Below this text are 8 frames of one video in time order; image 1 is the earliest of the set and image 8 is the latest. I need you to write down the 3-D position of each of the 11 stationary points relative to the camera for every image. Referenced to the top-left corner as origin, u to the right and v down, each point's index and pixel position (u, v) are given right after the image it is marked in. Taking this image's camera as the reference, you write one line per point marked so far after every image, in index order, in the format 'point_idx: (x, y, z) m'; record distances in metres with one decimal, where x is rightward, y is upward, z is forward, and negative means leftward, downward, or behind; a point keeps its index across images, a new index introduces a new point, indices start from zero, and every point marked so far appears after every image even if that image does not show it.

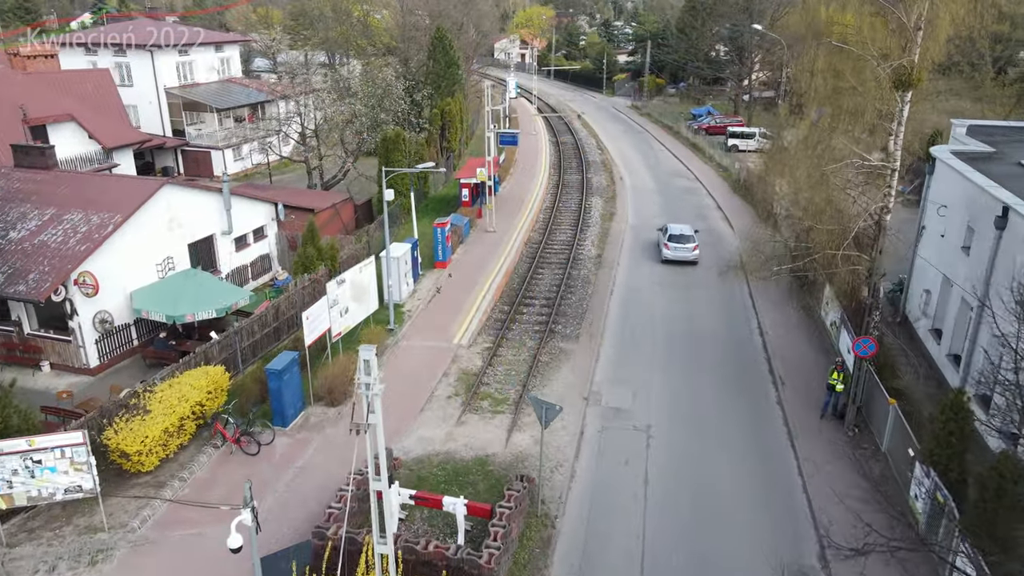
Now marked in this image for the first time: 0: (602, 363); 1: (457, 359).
0: (+2.3, -1.9, +18.4) m
1: (-1.3, -1.8, +18.2) m
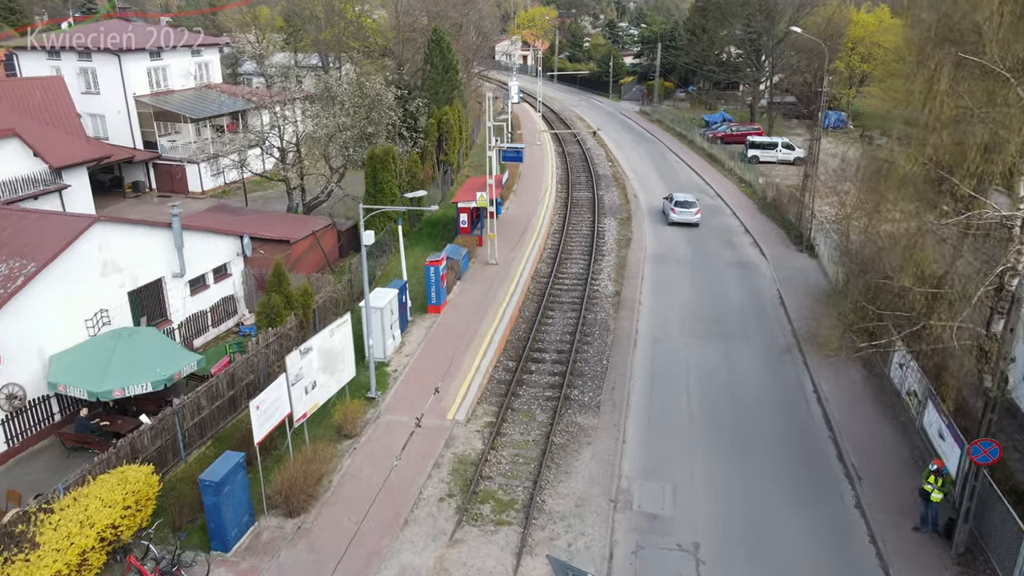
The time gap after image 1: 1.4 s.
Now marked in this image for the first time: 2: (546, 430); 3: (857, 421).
0: (+2.4, -3.2, +14.9) m
1: (-1.2, -3.1, +14.8) m
2: (+0.7, -3.0, +15.4) m
3: (+7.3, -2.8, +15.5) m
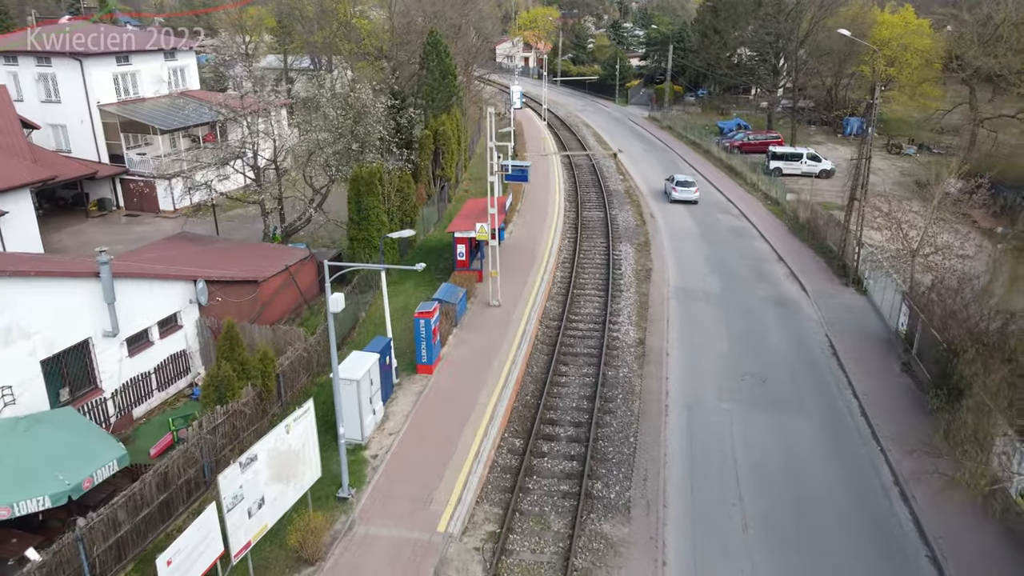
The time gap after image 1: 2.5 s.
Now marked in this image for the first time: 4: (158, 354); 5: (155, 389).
0: (+2.6, -4.4, +11.6) m
1: (-1.1, -4.3, +11.4) m
2: (+0.9, -4.2, +12.1) m
3: (+7.5, -4.1, +12.2) m
4: (-7.9, -1.5, +16.3) m
5: (-7.9, -2.2, +16.2) m
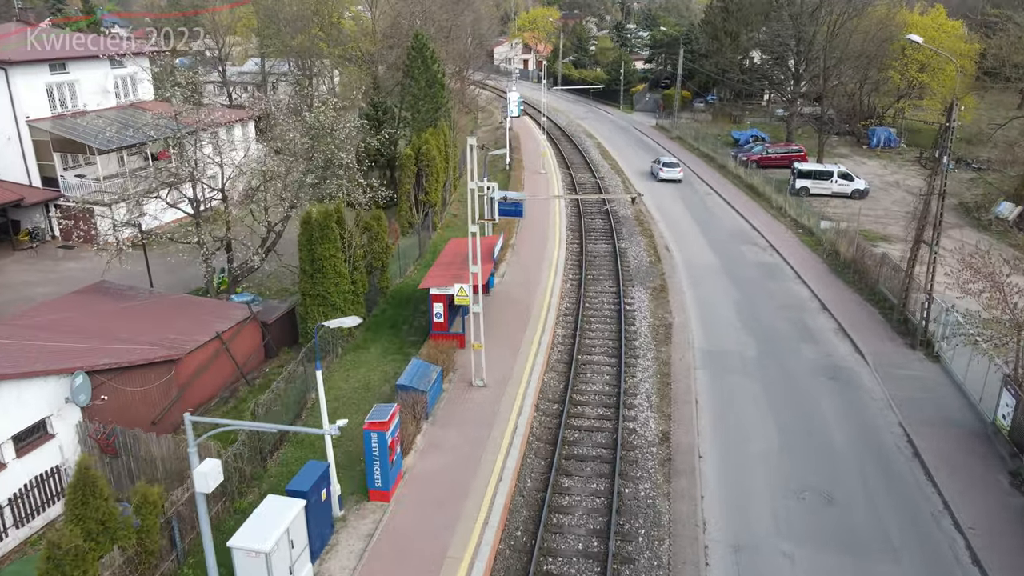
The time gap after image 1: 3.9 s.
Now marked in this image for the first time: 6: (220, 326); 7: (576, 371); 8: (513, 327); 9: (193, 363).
0: (+2.3, -6.1, +7.3) m
1: (-1.3, -6.0, +7.1) m
2: (+0.6, -5.9, +7.7) m
3: (+7.2, -5.7, +7.9) m
4: (-8.1, -3.1, +12.0) m
5: (-8.2, -3.9, +11.9) m
6: (-6.6, -0.9, +16.6) m
7: (+1.5, -2.0, +17.8) m
8: (0.0, -1.0, +19.4) m
9: (-6.8, -1.6, +15.7) m
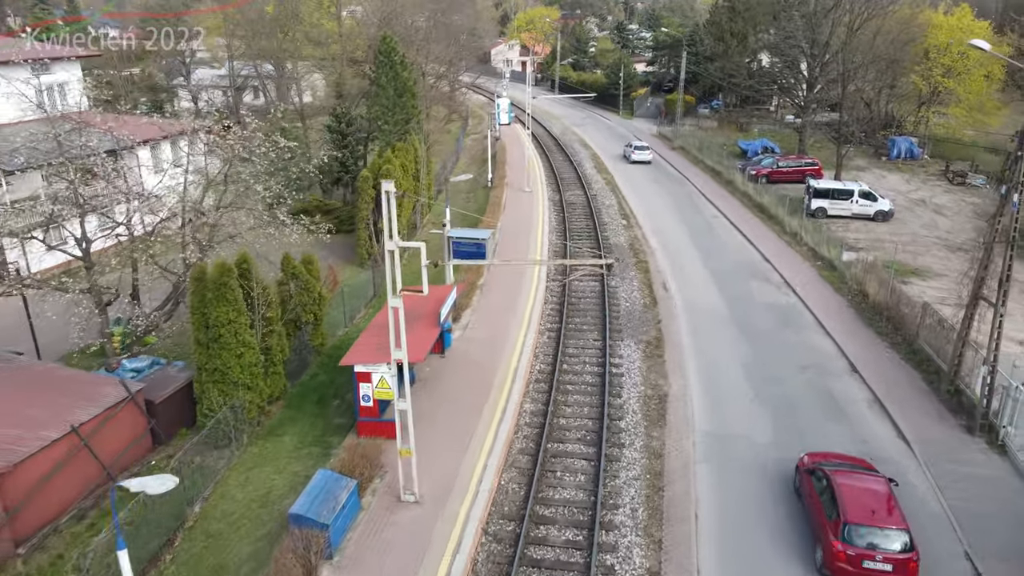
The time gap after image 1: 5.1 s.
0: (+1.3, -7.5, +3.4) m
1: (-2.4, -7.4, +3.2) m
2: (-0.5, -7.3, +3.9) m
3: (+6.2, -7.2, +4.0) m
4: (-9.2, -4.5, +8.1) m
5: (-9.2, -5.3, +8.1) m
6: (-7.6, -2.3, +12.8) m
7: (+0.5, -3.4, +13.9) m
8: (-0.9, -2.5, +15.6) m
9: (-7.8, -3.0, +11.9) m
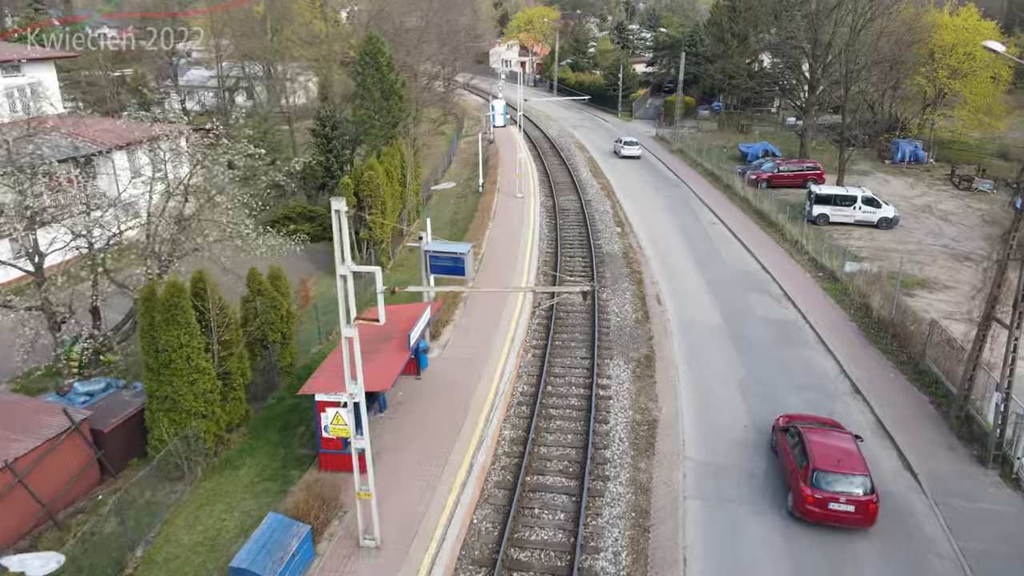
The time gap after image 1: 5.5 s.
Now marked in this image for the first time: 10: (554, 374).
0: (+0.8, -7.9, +2.3) m
1: (-2.9, -7.8, +2.2) m
2: (-0.9, -7.7, +2.8) m
3: (+5.7, -7.5, +2.9) m
4: (-9.6, -4.9, +7.1) m
5: (-9.7, -5.6, +7.0) m
6: (-8.1, -2.6, +11.8) m
7: (+0.1, -3.8, +12.8) m
8: (-1.4, -2.8, +14.5) m
9: (-8.2, -3.4, +10.9) m
10: (+1.0, -2.1, +17.6) m
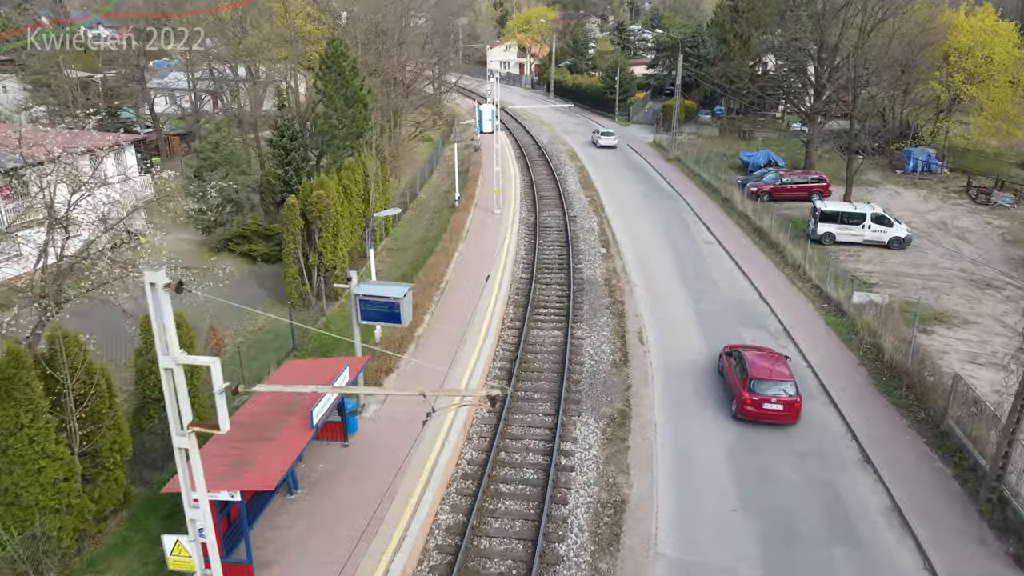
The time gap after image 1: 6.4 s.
0: (-0.4, -8.8, -0.3) m
1: (-4.1, -8.7, -0.4) m
2: (-2.1, -8.6, +0.2) m
3: (+4.5, -8.5, +0.3) m
4: (-10.8, -5.8, +4.6) m
5: (-10.8, -6.6, +4.5) m
6: (-9.2, -3.6, +9.2) m
7: (-1.0, -4.8, +10.2) m
8: (-2.5, -3.8, +11.9) m
9: (-9.4, -4.3, +8.3) m
10: (0.0, -3.0, +15.0) m
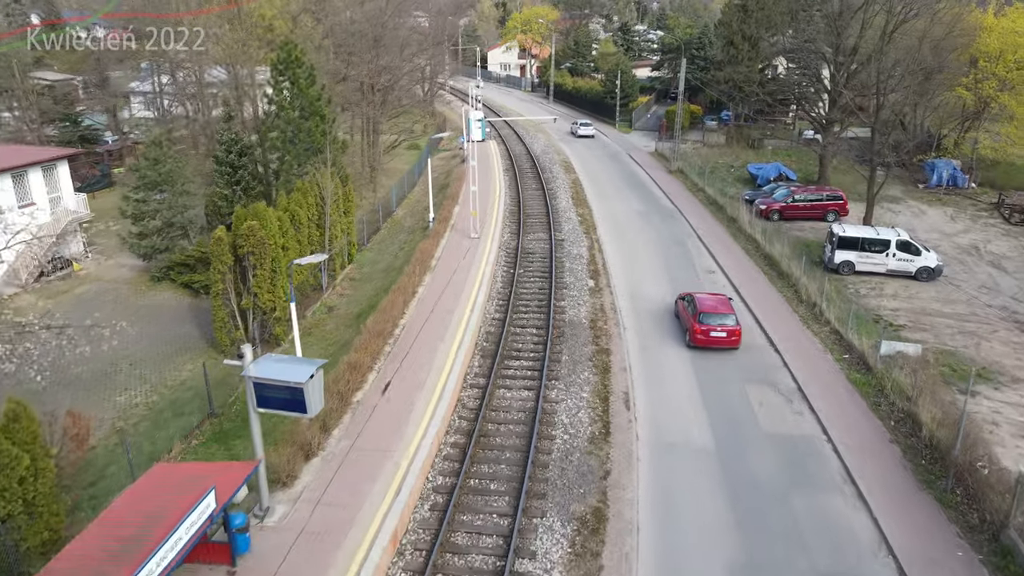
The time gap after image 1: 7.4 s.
0: (-1.6, -10.0, -3.4) m
1: (-5.2, -9.9, -3.5) m
2: (-3.2, -9.8, -2.9) m
3: (+3.4, -9.7, -3.0) m
4: (-11.8, -7.0, +1.6) m
5: (-11.9, -7.7, +1.5) m
6: (-10.2, -4.7, +6.2) m
7: (-2.0, -5.9, +7.1) m
8: (-3.4, -5.0, +8.8) m
9: (-10.4, -5.4, +5.3) m
10: (-1.0, -4.2, +11.9) m
